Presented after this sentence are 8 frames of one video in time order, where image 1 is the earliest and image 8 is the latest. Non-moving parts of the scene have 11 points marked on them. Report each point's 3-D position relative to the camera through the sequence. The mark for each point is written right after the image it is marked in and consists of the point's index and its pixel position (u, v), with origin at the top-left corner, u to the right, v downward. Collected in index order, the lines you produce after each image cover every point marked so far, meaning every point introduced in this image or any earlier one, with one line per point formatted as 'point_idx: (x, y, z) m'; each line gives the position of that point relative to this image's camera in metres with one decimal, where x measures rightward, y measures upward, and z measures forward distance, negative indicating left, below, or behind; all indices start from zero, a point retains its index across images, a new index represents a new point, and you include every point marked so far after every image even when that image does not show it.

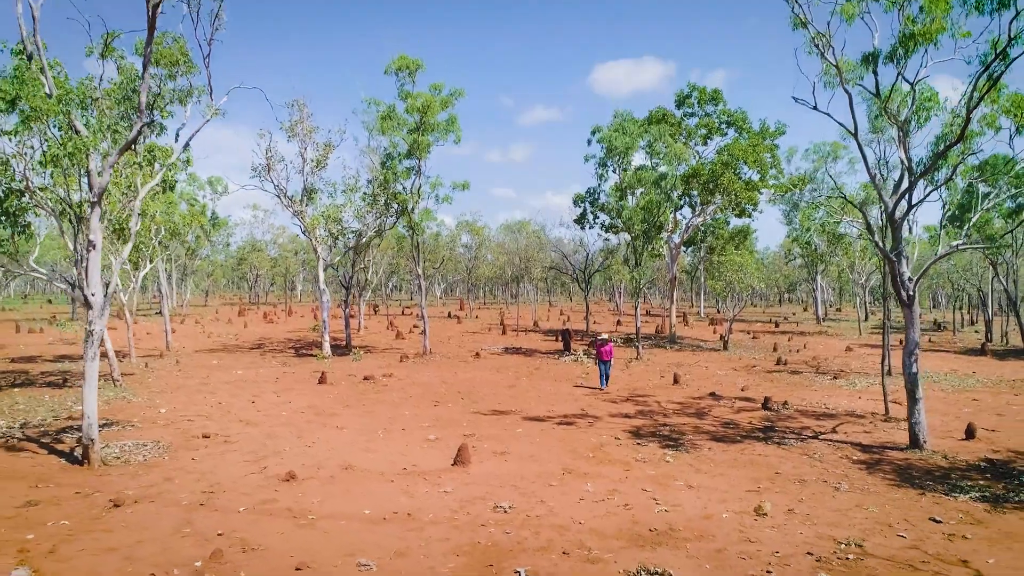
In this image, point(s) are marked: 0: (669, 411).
0: (+3.4, -2.7, +12.0) m
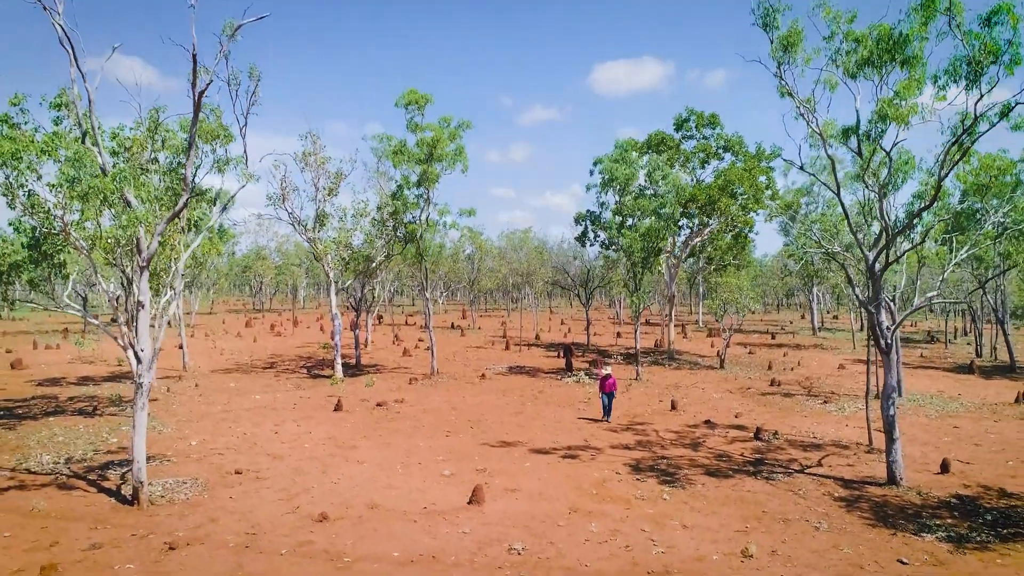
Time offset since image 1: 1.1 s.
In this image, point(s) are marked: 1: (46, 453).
0: (+3.5, -3.5, +12.8) m
1: (-9.3, -3.3, +11.3) m
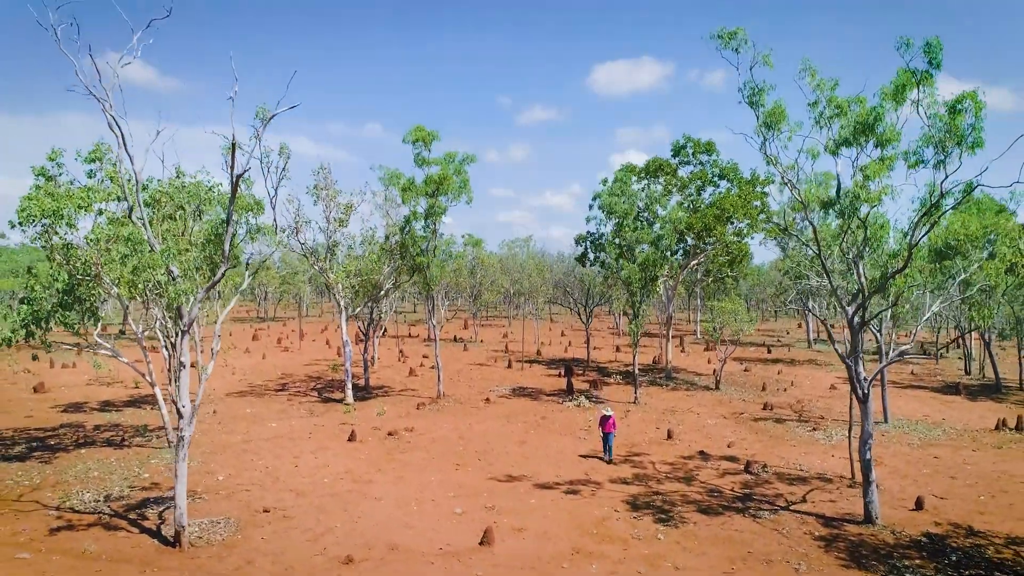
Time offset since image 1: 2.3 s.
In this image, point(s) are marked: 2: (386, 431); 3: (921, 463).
0: (+3.7, -4.6, +13.7) m
1: (-9.2, -4.4, +12.1) m
2: (-3.8, -4.3, +16.9) m
3: (+11.0, -4.7, +15.0) m
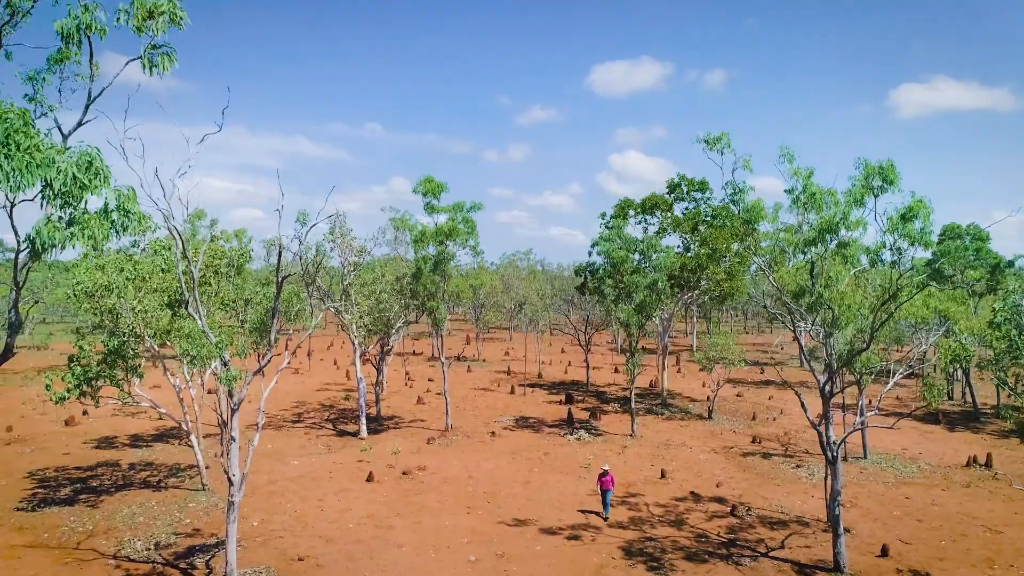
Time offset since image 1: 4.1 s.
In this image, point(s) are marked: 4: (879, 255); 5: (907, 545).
0: (+3.8, -6.2, +15.0) m
1: (-9.0, -6.0, +13.4) m
2: (-3.6, -5.9, +18.2) m
3: (+11.1, -6.3, +16.3) m
4: (+7.4, +0.7, +11.3) m
5: (+9.6, -6.3, +13.6) m
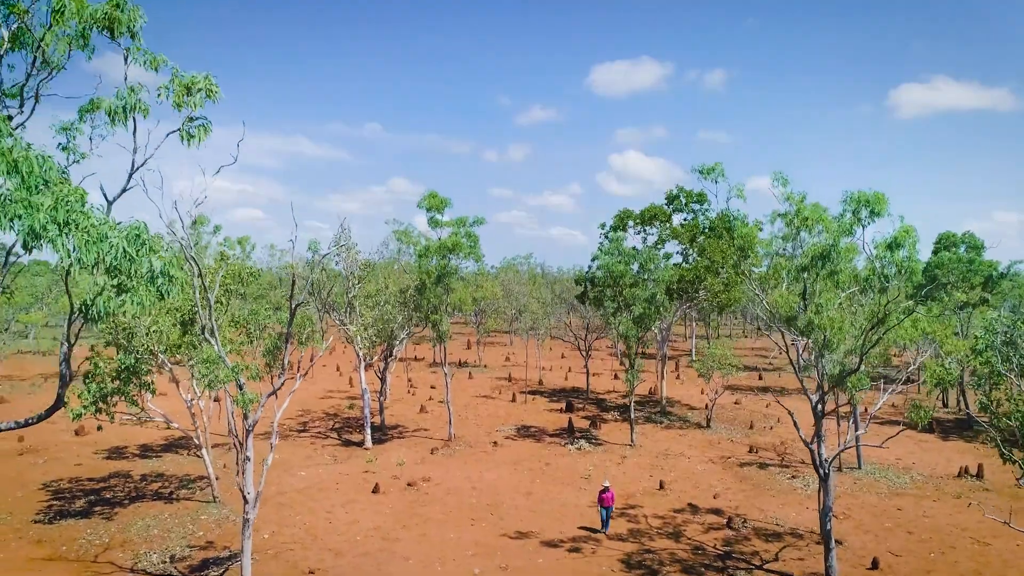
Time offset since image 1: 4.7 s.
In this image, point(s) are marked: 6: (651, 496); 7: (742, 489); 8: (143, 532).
0: (+3.9, -6.7, +15.5) m
1: (-8.9, -6.5, +13.9) m
2: (-3.6, -6.5, +18.7) m
3: (+11.2, -6.8, +16.8) m
4: (+7.5, +0.2, +11.8) m
5: (+9.7, -6.8, +14.1) m
6: (+4.5, -6.7, +18.0) m
7: (+7.7, -6.7, +18.7) m
8: (-9.8, -6.5, +14.8) m
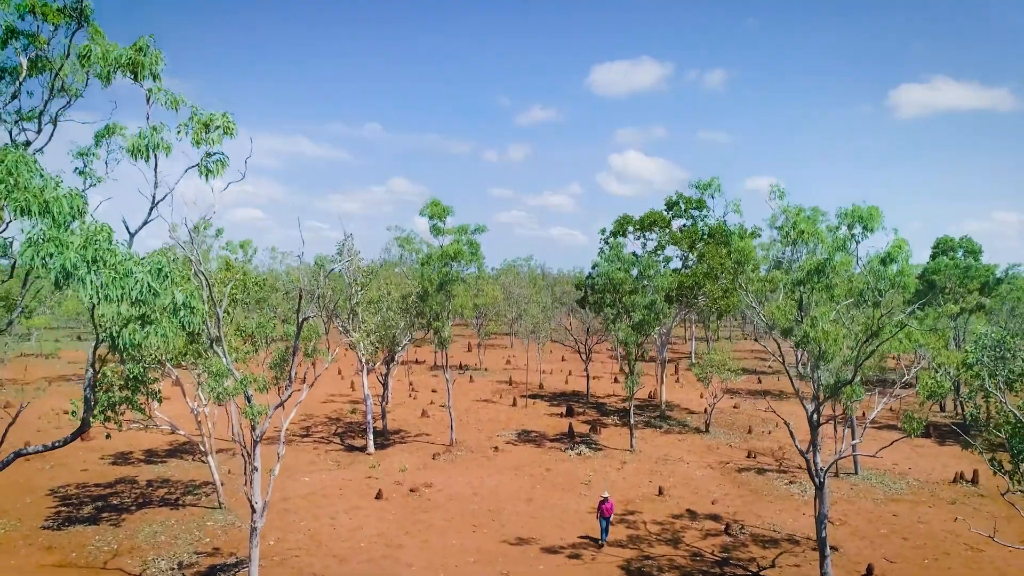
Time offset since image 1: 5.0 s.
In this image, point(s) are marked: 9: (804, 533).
0: (+3.9, -7.0, +15.7) m
1: (-8.9, -6.8, +14.2) m
2: (-3.5, -6.7, +18.9) m
3: (+11.2, -7.1, +17.1) m
4: (+7.6, -0.1, +12.0) m
5: (+9.7, -7.1, +14.4) m
6: (+4.5, -6.9, +18.2) m
7: (+7.7, -7.0, +19.0) m
8: (-9.7, -6.7, +15.1) m
9: (+8.4, -7.0, +16.1) m
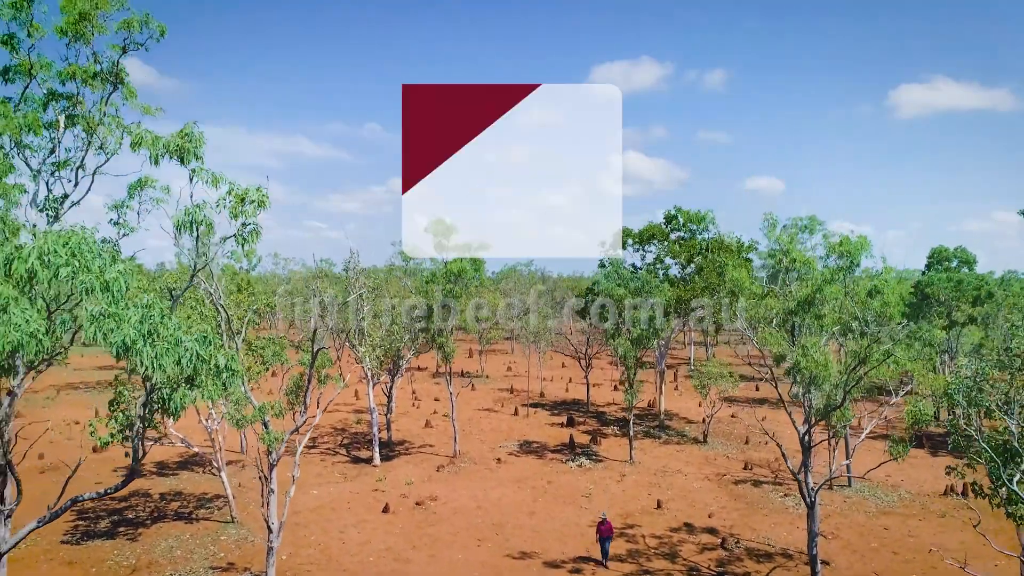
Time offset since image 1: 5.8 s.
0: (+4.0, -7.6, +16.3) m
1: (-8.8, -7.4, +14.7) m
2: (-3.4, -7.4, +19.5) m
3: (+11.3, -7.8, +17.6) m
4: (+7.7, -0.7, +12.6) m
5: (+9.8, -7.7, +14.9) m
6: (+4.6, -7.6, +18.8) m
7: (+7.8, -7.7, +19.5) m
8: (-9.6, -7.4, +15.7) m
9: (+8.5, -7.7, +16.6) m
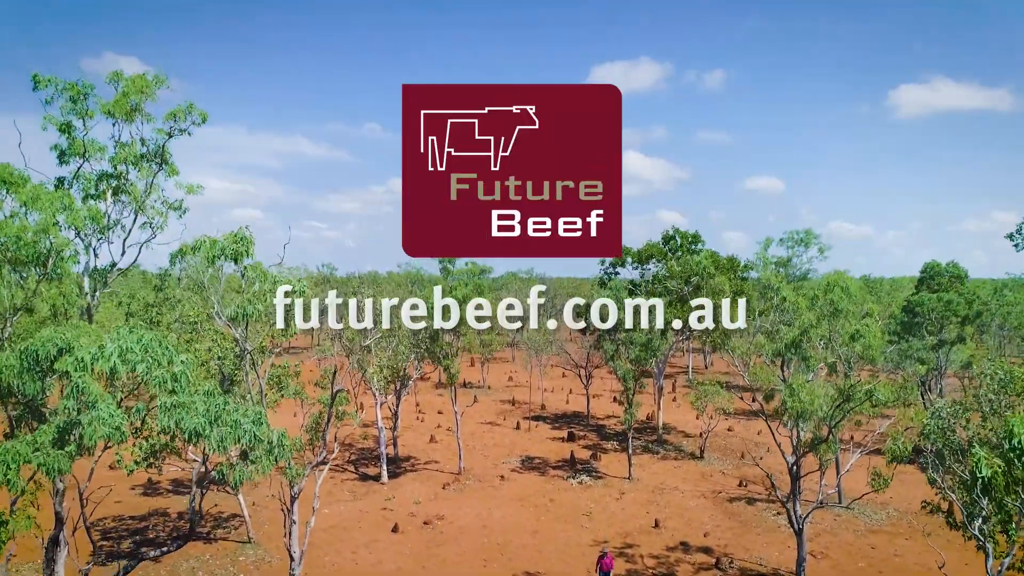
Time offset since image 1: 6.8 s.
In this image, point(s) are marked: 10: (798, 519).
0: (+4.2, -8.7, +17.1) m
1: (-8.7, -8.5, +15.6) m
2: (-3.3, -8.4, +20.3) m
3: (+11.5, -8.8, +18.5) m
4: (+7.8, -1.7, +13.4) m
5: (+10.0, -8.7, +15.8) m
6: (+4.7, -8.6, +19.6) m
7: (+7.9, -8.7, +20.4) m
8: (-9.5, -8.4, +16.5) m
9: (+8.6, -8.7, +17.5) m
10: (+7.5, -6.0, +14.7) m
